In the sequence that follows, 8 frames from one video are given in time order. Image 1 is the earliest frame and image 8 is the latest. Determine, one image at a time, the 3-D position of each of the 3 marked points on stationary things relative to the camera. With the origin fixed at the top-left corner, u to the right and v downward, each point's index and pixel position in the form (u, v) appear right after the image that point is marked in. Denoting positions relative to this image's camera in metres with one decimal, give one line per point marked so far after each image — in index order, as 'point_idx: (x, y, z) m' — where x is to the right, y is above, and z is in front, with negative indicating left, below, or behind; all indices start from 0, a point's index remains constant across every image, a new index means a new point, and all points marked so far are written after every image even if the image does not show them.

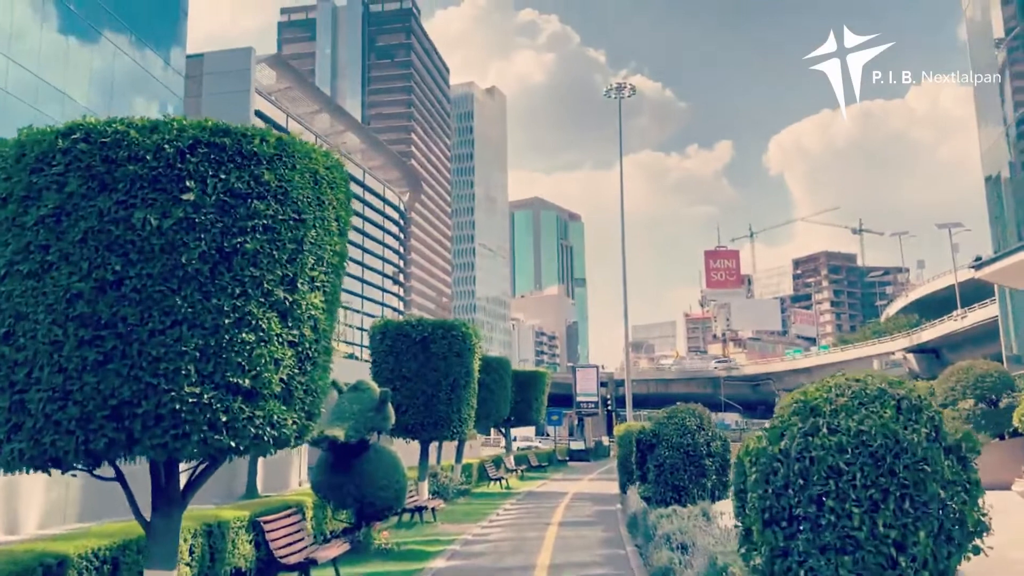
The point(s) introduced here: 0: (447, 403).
0: (-1.6, -2.8, +18.7) m
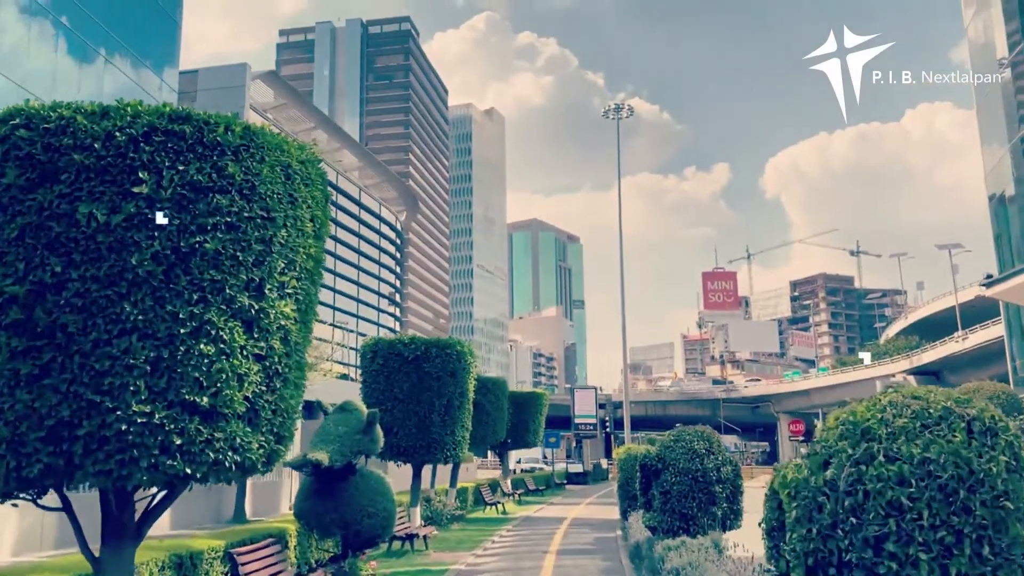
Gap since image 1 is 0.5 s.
0: (-1.7, -3.2, +17.9) m
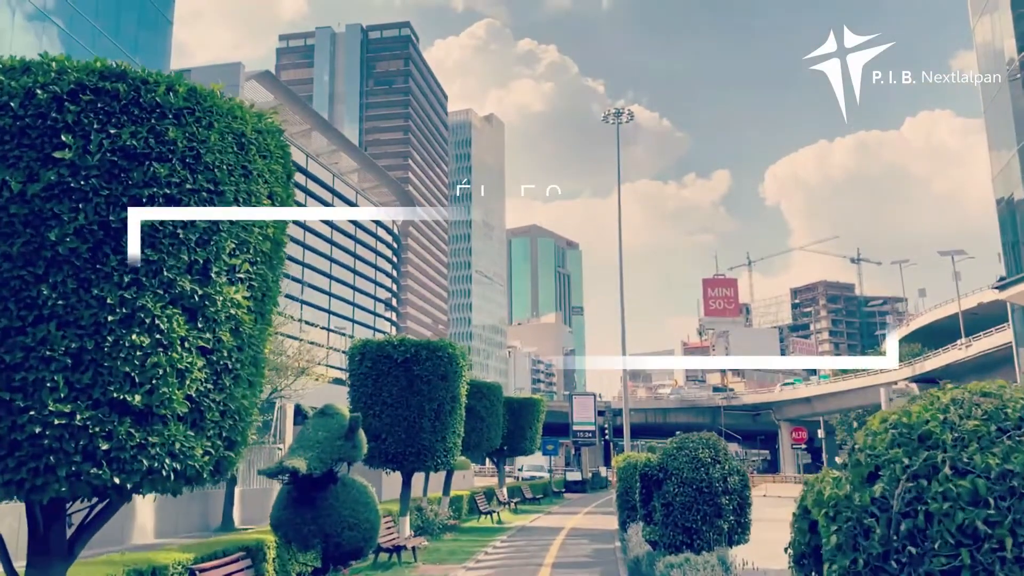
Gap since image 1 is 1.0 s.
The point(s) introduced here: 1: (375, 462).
0: (-1.8, -3.2, +17.1) m
1: (-3.0, -3.9, +17.1) m
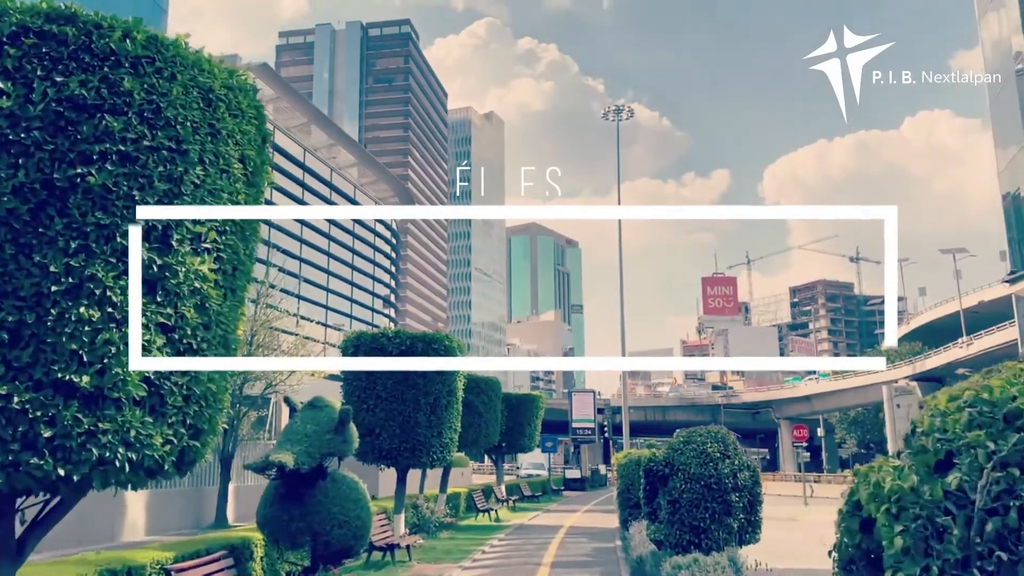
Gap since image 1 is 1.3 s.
0: (-1.8, -3.0, +16.6) m
1: (-3.1, -3.7, +16.6) m
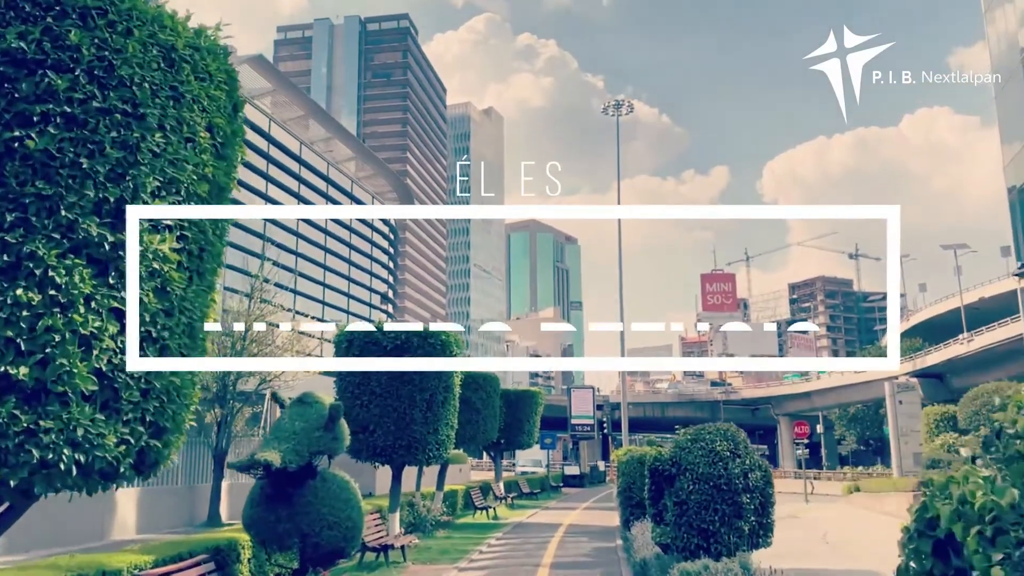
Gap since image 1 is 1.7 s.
0: (-1.9, -2.8, +16.2) m
1: (-3.1, -3.5, +16.1) m
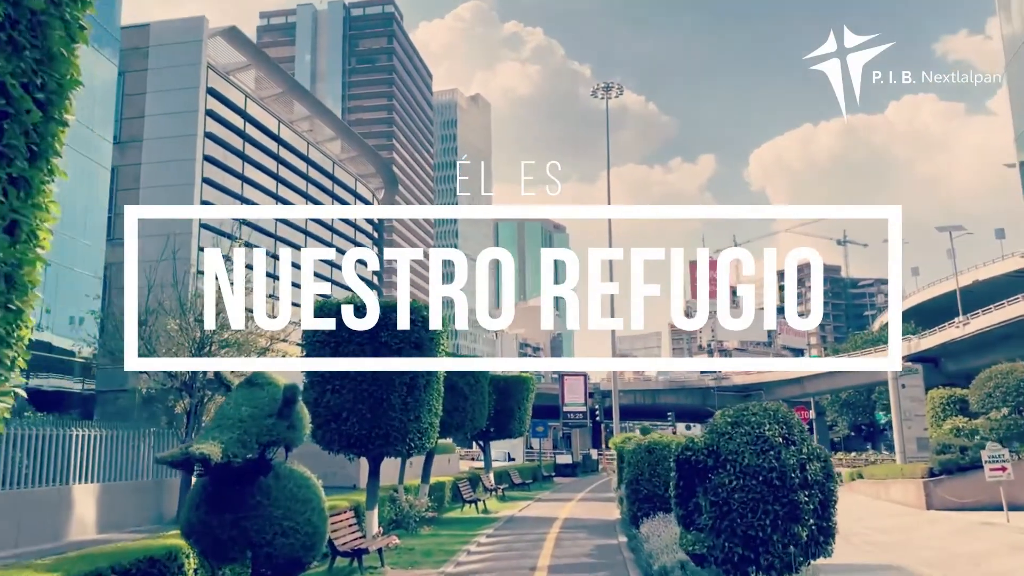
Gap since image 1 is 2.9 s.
0: (-2.0, -2.2, +14.4) m
1: (-3.3, -3.0, +14.3) m
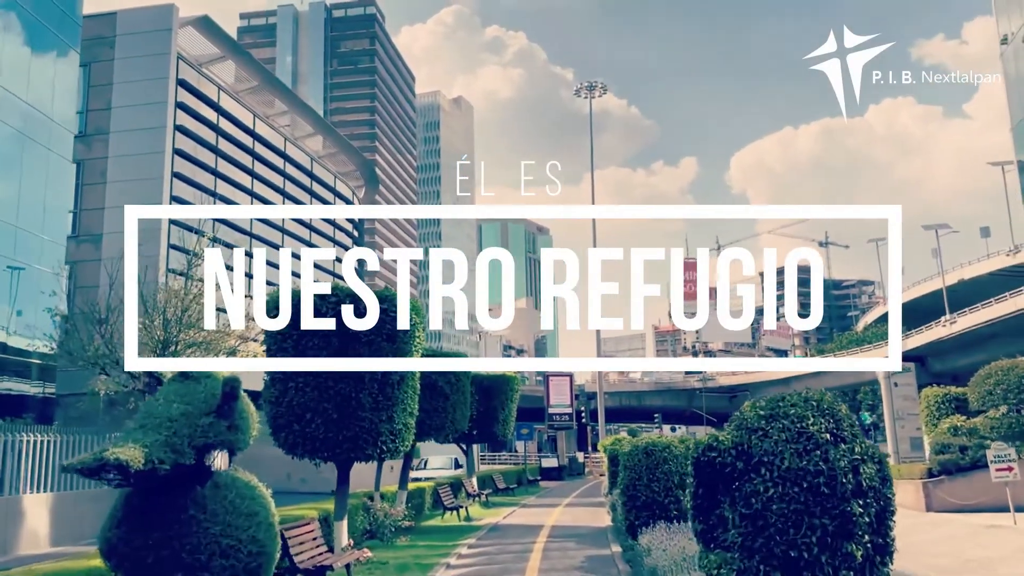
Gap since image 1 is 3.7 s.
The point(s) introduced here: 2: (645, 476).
0: (-2.3, -2.0, +13.0) m
1: (-3.5, -2.7, +13.0) m
2: (+2.0, -2.9, +11.9) m
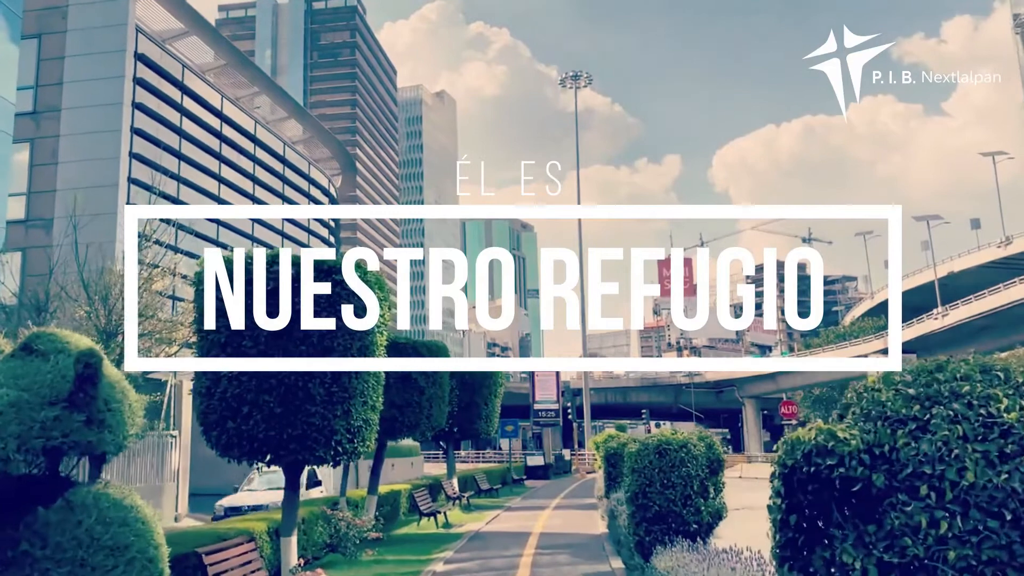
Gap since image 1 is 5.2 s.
0: (-2.6, -1.6, +10.8) m
1: (-3.8, -2.3, +10.7) m
2: (+1.8, -2.4, +9.7) m
